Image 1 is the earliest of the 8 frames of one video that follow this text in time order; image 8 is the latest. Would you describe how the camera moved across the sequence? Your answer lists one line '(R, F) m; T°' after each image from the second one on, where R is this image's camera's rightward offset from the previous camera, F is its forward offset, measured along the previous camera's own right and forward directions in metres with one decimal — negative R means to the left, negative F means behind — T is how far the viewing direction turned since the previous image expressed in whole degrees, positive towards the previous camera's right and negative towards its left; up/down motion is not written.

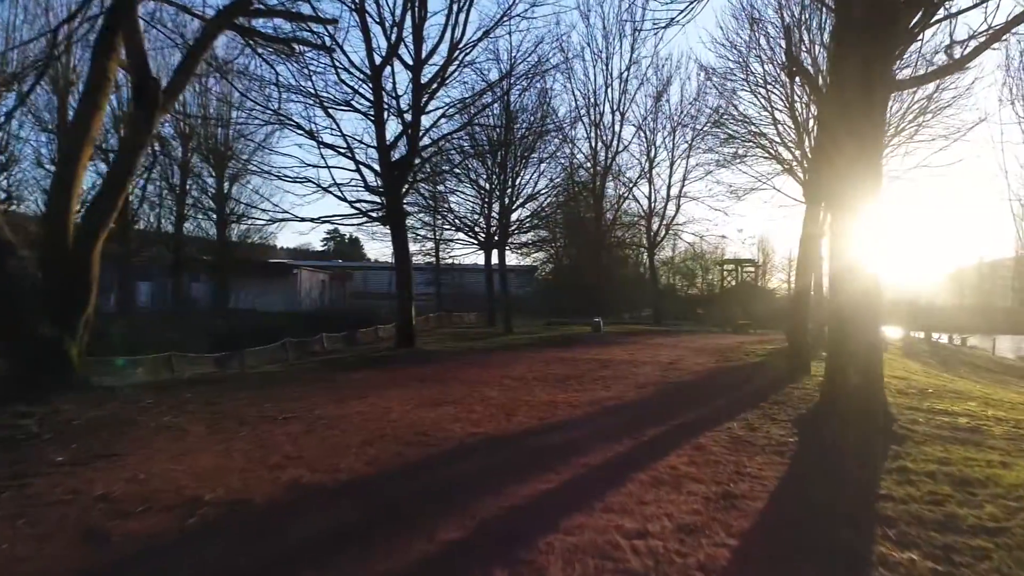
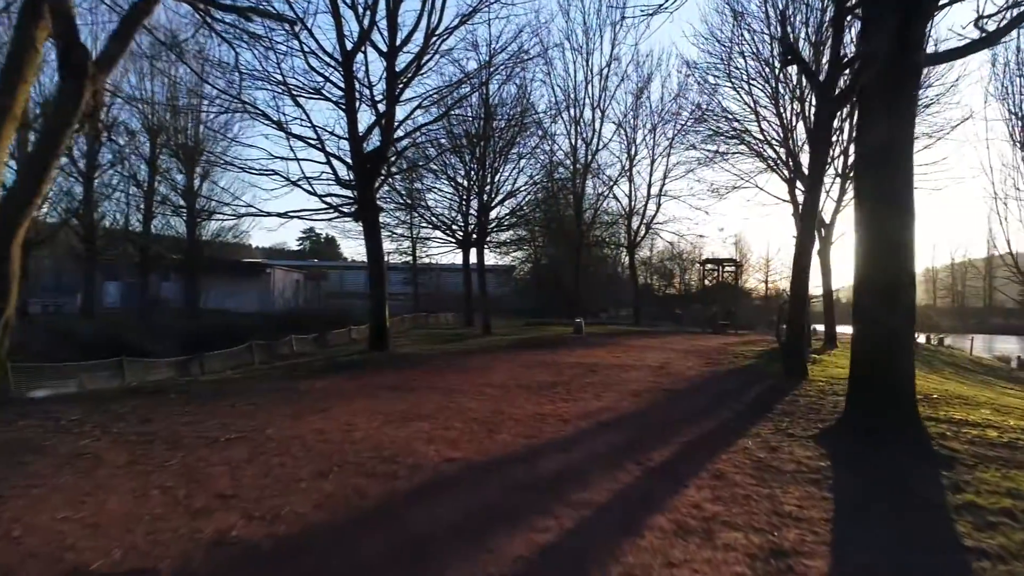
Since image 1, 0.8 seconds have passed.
(-0.1, +1.2) m; +2°
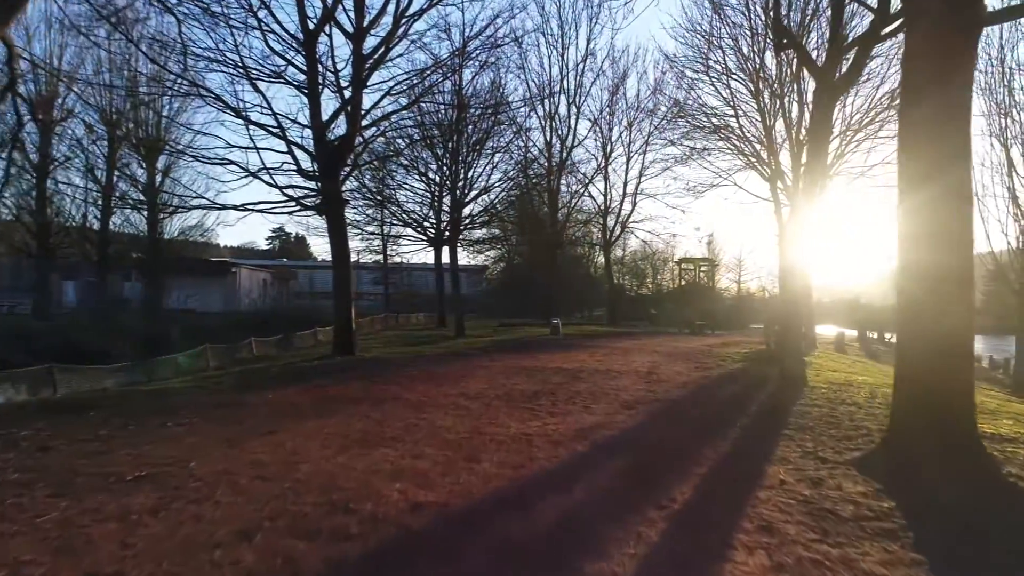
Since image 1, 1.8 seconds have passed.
(-0.1, +1.5) m; +2°
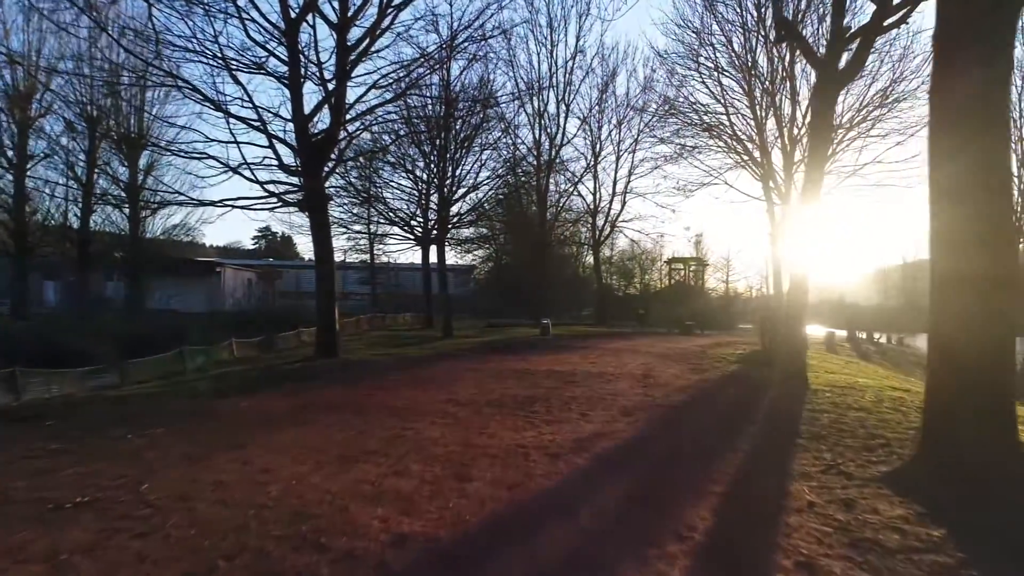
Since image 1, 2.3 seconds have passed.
(-0.1, +0.7) m; +1°
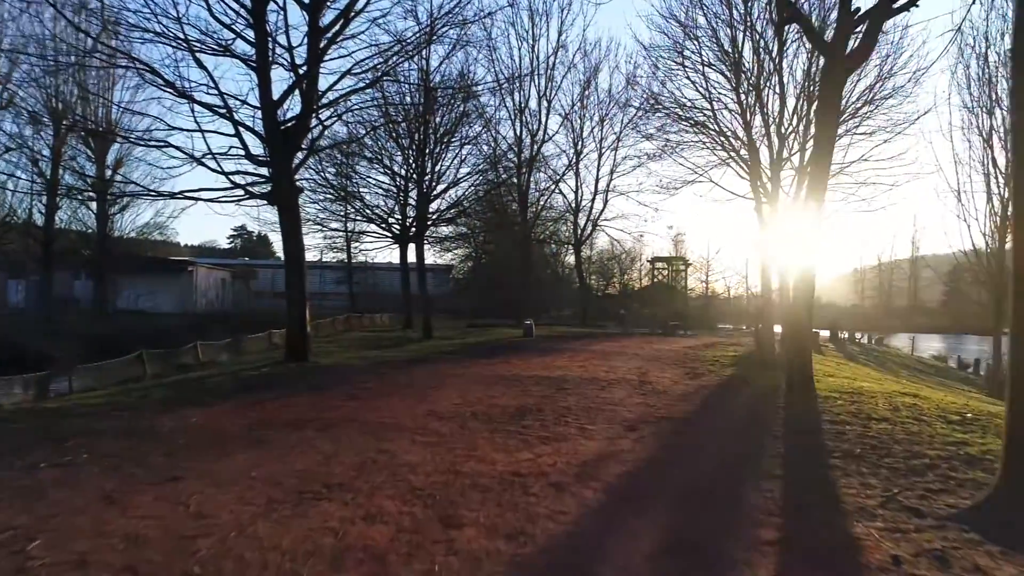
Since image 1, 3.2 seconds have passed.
(-0.1, +1.3) m; +2°
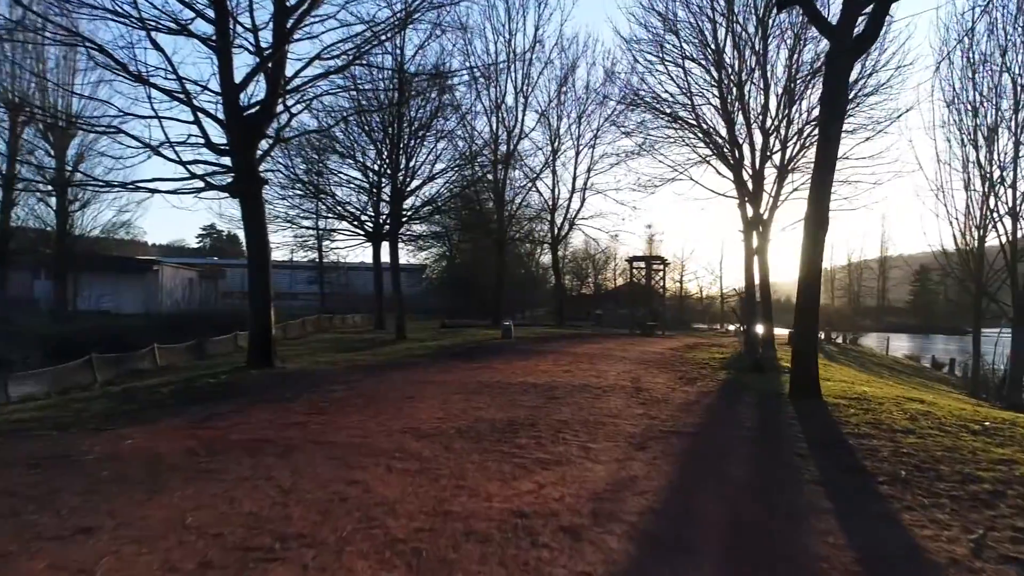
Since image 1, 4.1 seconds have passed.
(-0.2, +1.2) m; +2°
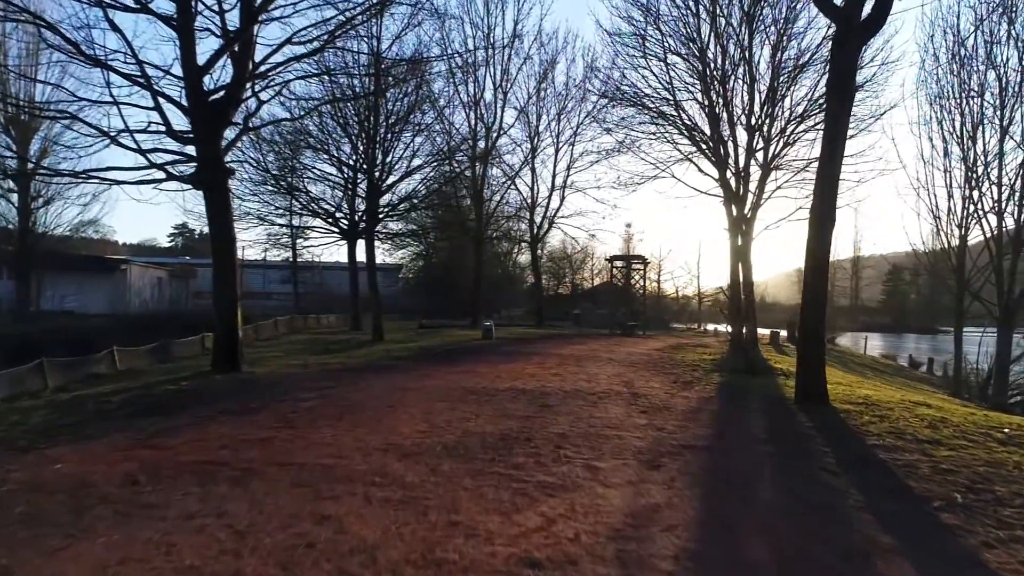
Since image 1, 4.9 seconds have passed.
(-0.2, +1.1) m; +2°
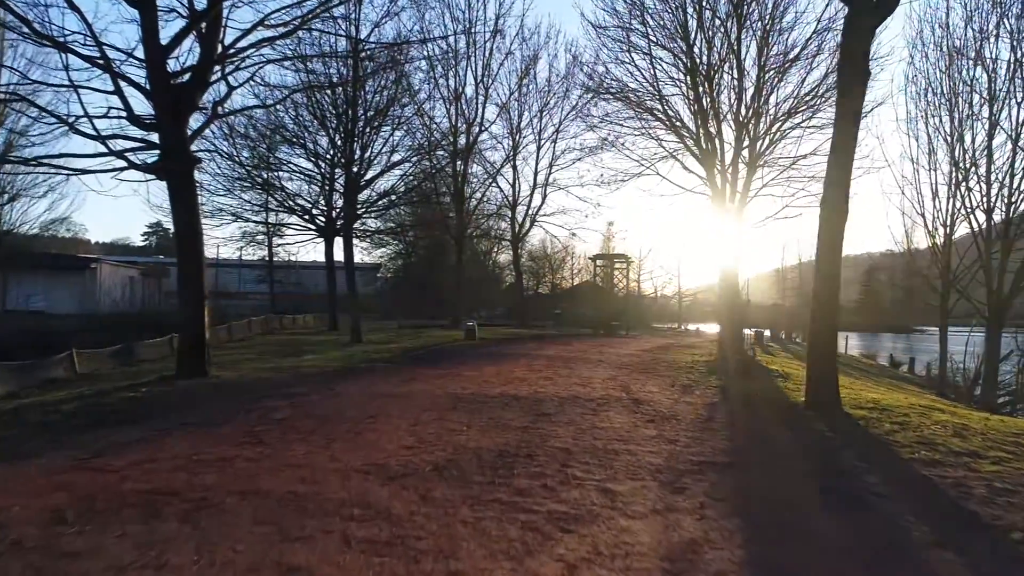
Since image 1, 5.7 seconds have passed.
(-0.2, +1.0) m; +2°
